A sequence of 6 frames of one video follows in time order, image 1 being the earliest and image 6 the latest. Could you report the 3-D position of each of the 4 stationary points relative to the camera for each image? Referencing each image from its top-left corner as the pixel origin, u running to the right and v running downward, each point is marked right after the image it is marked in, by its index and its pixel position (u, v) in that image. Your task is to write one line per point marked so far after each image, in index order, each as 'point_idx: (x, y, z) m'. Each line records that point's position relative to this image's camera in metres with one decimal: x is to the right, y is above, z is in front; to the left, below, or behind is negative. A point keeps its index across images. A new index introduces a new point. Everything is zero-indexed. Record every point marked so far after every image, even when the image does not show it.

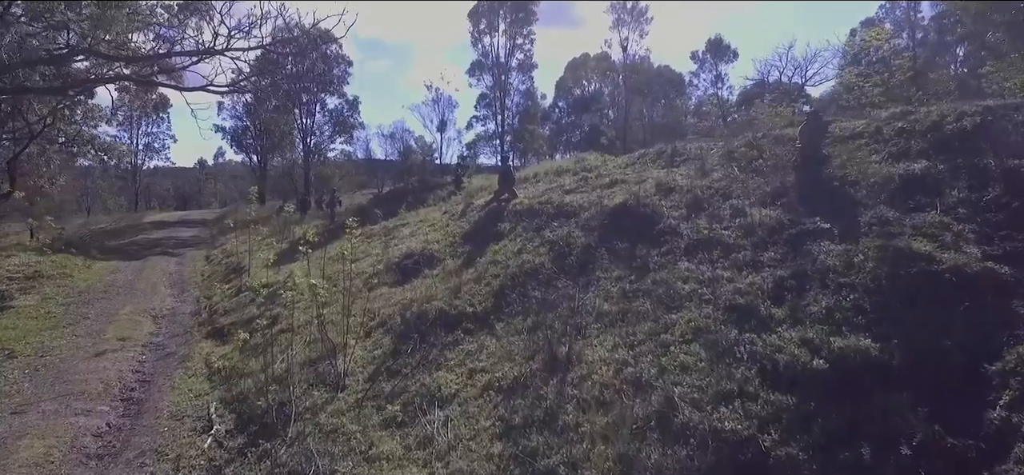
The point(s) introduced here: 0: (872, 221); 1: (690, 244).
0: (+5.9, +0.3, +8.6) m
1: (+3.4, -0.1, +10.0) m
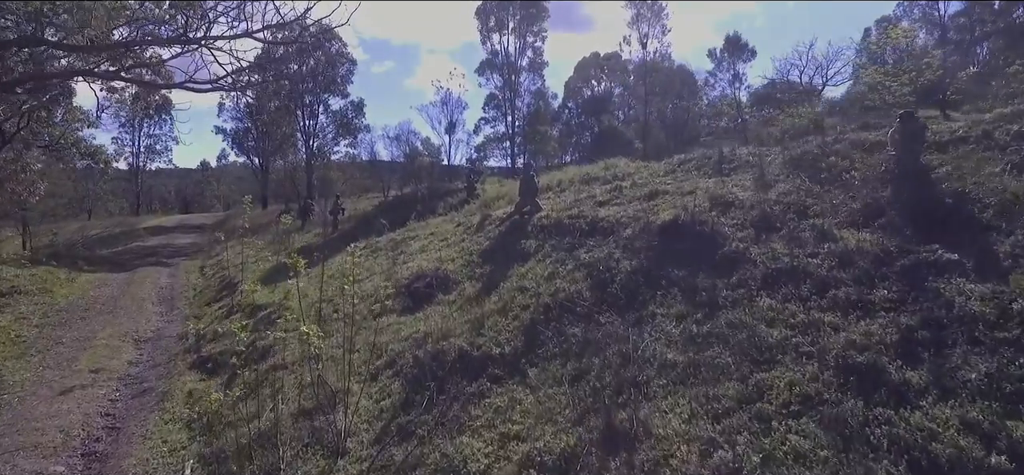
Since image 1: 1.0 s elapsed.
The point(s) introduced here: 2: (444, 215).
0: (+6.4, -0.2, +6.8) m
1: (+4.0, -0.6, +8.2) m
2: (-2.5, +0.8, +19.5) m
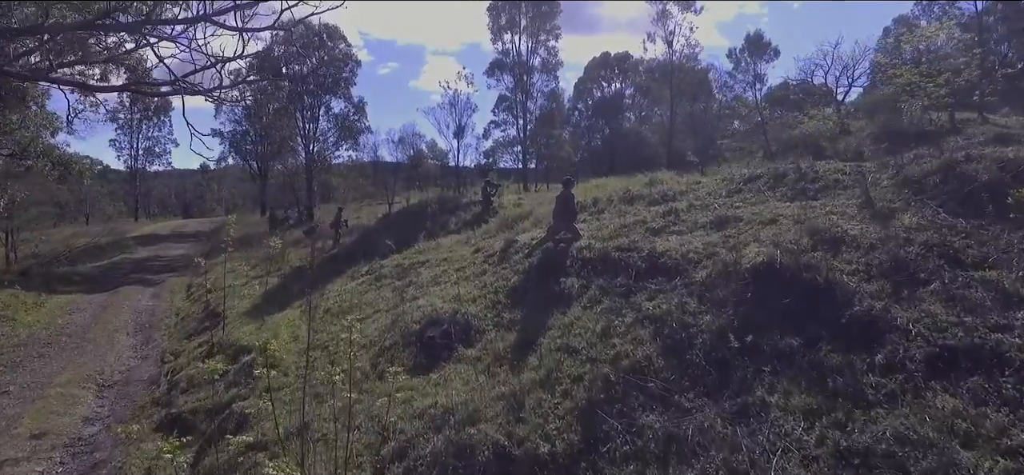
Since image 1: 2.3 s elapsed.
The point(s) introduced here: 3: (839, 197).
0: (+7.1, -0.9, +4.4) m
1: (+4.6, -1.3, +5.8) m
2: (-1.7, +0.1, +17.2) m
3: (+6.0, +0.7, +9.7) m
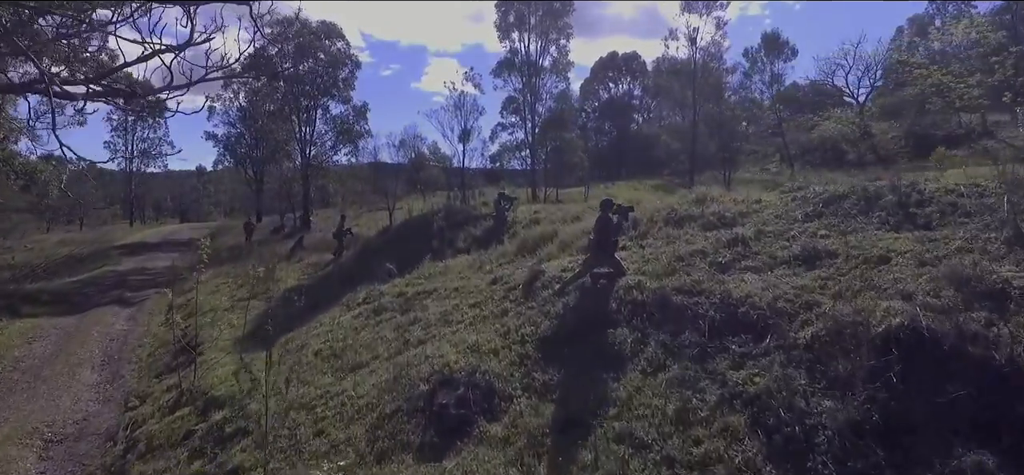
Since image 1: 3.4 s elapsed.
0: (+7.6, -1.5, +2.2) m
1: (+5.1, -1.9, +3.6) m
2: (-1.2, -0.5, +15.0) m
3: (+6.5, +0.1, +7.6) m
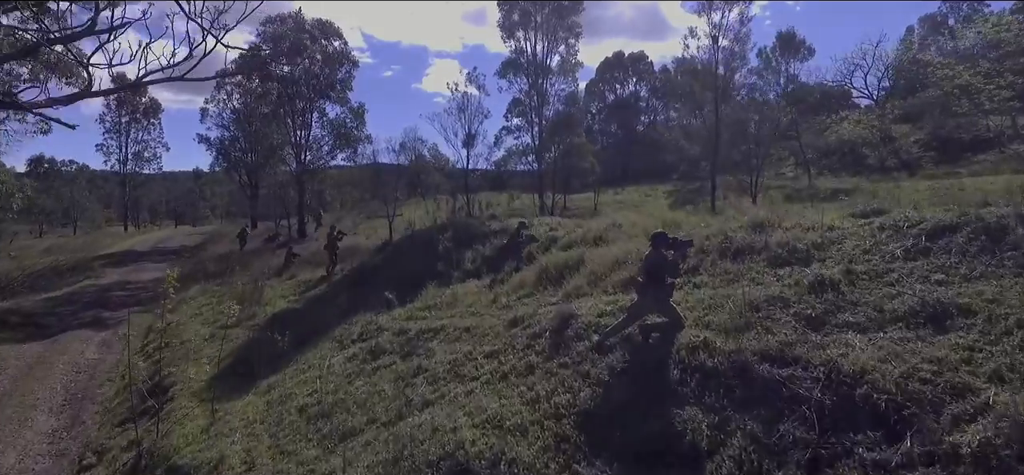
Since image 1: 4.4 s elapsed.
0: (+8.0, -2.1, +0.3) m
1: (+5.6, -2.5, +1.8) m
2: (-0.8, -1.1, +13.1) m
3: (+6.9, -0.5, +5.7) m
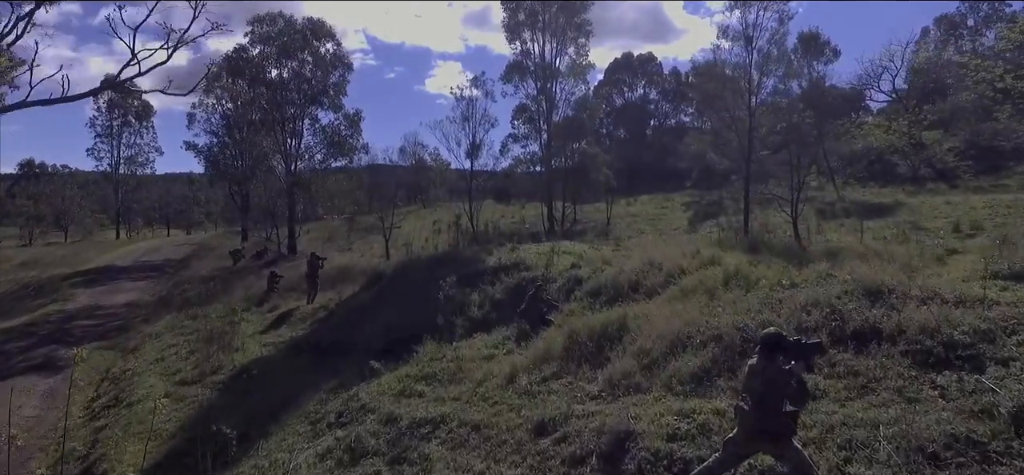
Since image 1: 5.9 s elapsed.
0: (+8.4, -3.1, -2.3) m
1: (+5.9, -3.4, -0.9) m
2: (-0.4, -2.1, +10.5) m
3: (+7.3, -1.4, +3.0) m
